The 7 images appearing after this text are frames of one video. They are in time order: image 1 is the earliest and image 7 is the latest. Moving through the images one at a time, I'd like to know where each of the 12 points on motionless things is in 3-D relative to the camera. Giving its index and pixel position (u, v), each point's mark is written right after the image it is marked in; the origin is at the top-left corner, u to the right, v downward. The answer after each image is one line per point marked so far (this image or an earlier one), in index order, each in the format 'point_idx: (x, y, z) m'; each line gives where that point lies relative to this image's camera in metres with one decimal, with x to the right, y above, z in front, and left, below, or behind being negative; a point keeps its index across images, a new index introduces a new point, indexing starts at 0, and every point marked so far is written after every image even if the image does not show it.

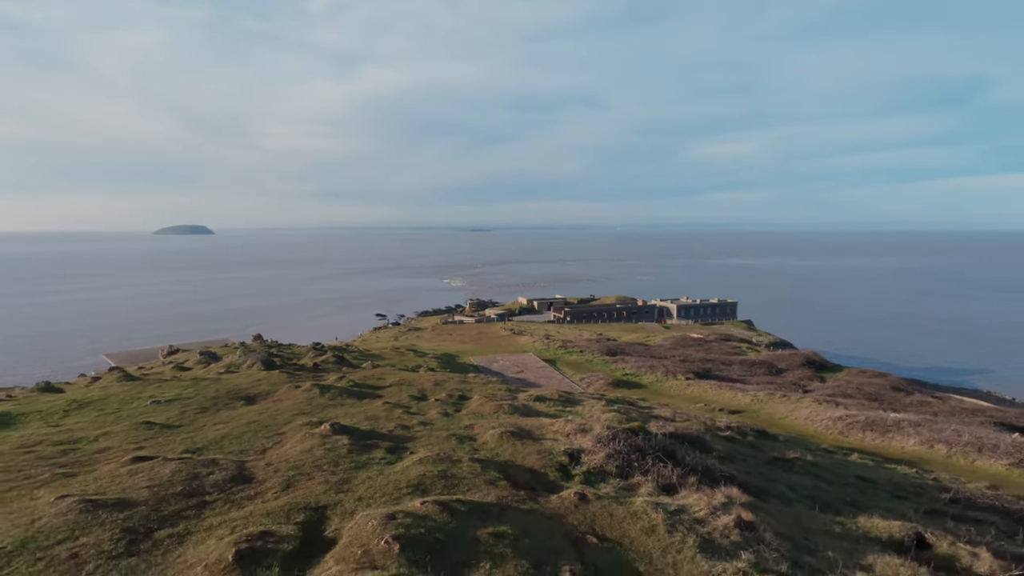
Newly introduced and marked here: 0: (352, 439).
0: (-3.0, -2.9, +9.8) m
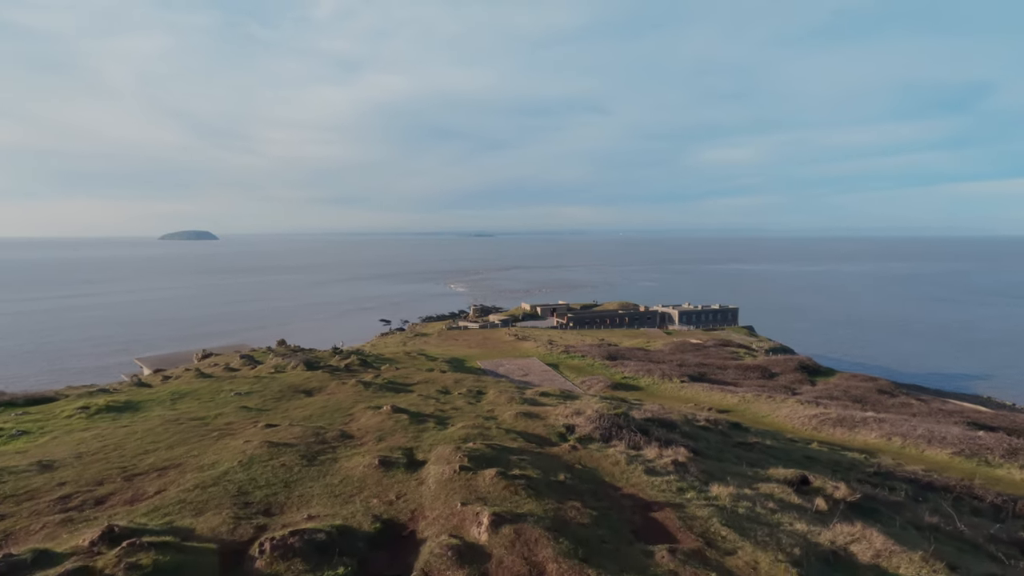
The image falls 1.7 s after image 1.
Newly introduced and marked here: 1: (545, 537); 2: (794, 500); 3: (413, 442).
0: (-2.7, -3.3, +13.4) m
1: (+0.4, -2.9, +6.3) m
2: (+5.0, -3.8, +9.3) m
3: (-2.0, -3.1, +10.4) m
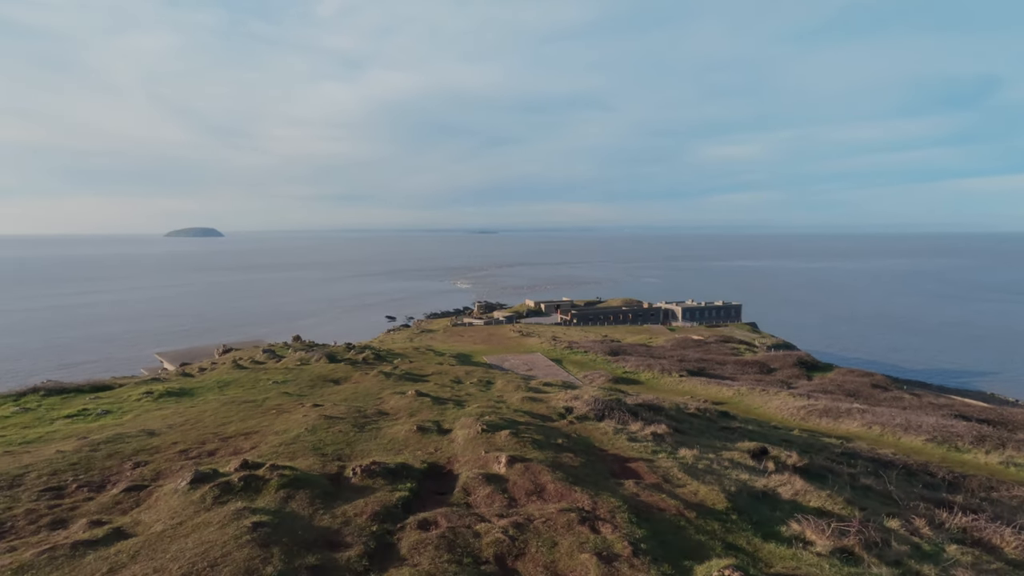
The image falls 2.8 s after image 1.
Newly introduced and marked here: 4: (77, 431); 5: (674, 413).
0: (-2.5, -3.4, +15.7) m
1: (+0.6, -3.0, +8.5) m
2: (+5.2, -3.9, +11.5) m
3: (-1.8, -3.2, +12.6) m
4: (-10.2, -3.4, +12.1) m
5: (+6.2, -4.7, +19.5) m
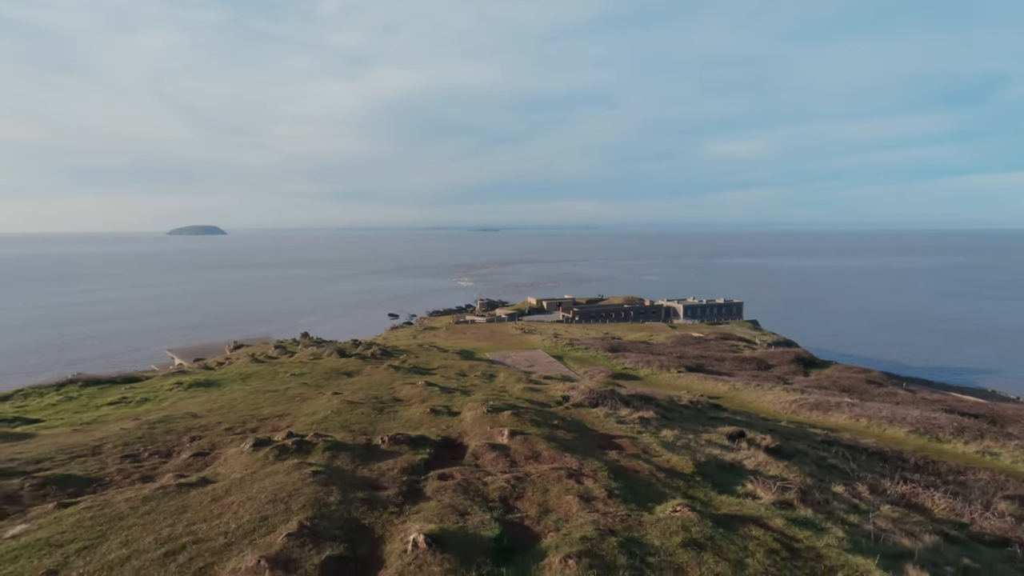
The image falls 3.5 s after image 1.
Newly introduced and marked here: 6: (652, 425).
0: (-2.4, -3.3, +17.2) m
1: (+0.6, -2.9, +10.0) m
2: (+5.2, -3.8, +13.0) m
3: (-1.8, -3.1, +14.1) m
4: (-10.1, -3.3, +13.6) m
5: (+6.2, -4.6, +20.9) m
6: (+3.6, -3.6, +13.4) m
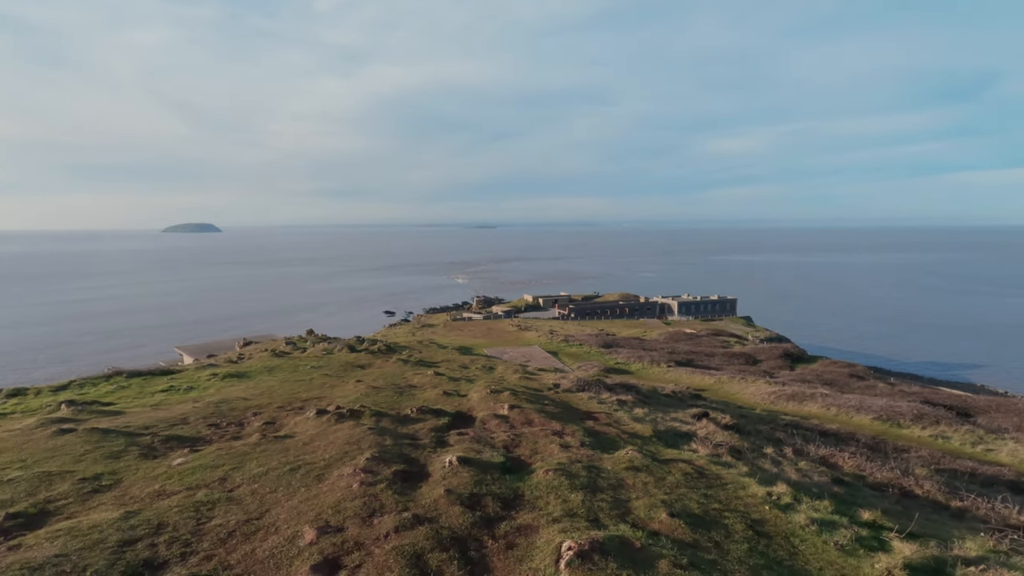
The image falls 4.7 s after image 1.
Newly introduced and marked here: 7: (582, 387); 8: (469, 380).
0: (-2.5, -3.4, +19.7) m
1: (+0.5, -3.1, +12.5) m
2: (+5.2, -3.9, +15.5) m
3: (-1.8, -3.2, +16.6) m
4: (-10.2, -3.4, +16.1) m
5: (+6.1, -4.7, +23.5) m
6: (+3.6, -3.6, +15.9) m
7: (+2.6, -3.7, +19.0) m
8: (-1.6, -3.4, +19.2) m
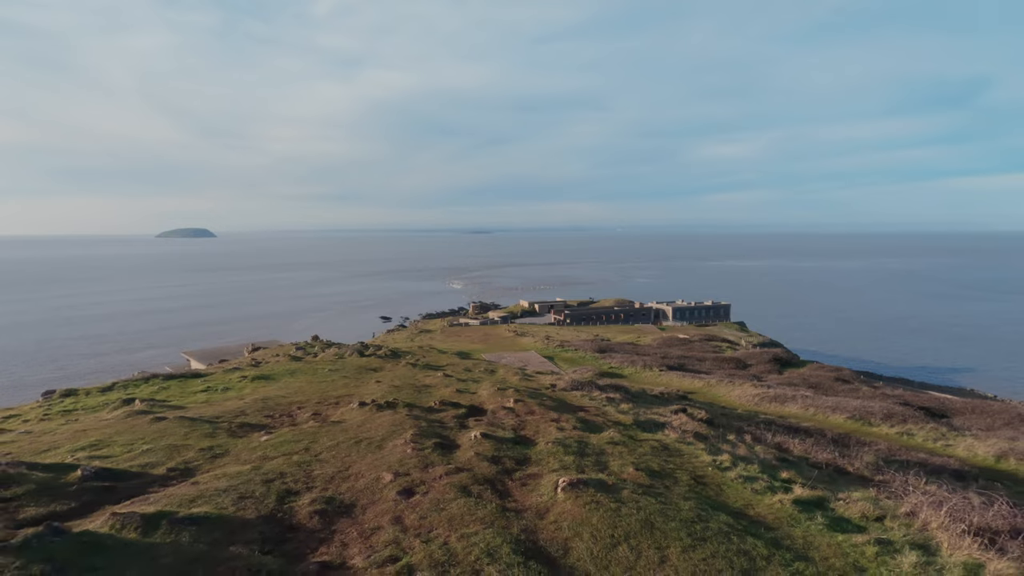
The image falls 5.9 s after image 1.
0: (-2.4, -3.9, +22.0) m
1: (+0.7, -3.4, +14.9) m
2: (+5.3, -4.3, +17.9) m
3: (-1.7, -3.7, +19.0) m
4: (-10.1, -3.9, +18.3) m
5: (+6.2, -5.2, +25.9) m
6: (+3.7, -4.1, +18.3) m
7: (+2.6, -4.1, +21.4) m
8: (-1.5, -3.9, +21.6) m
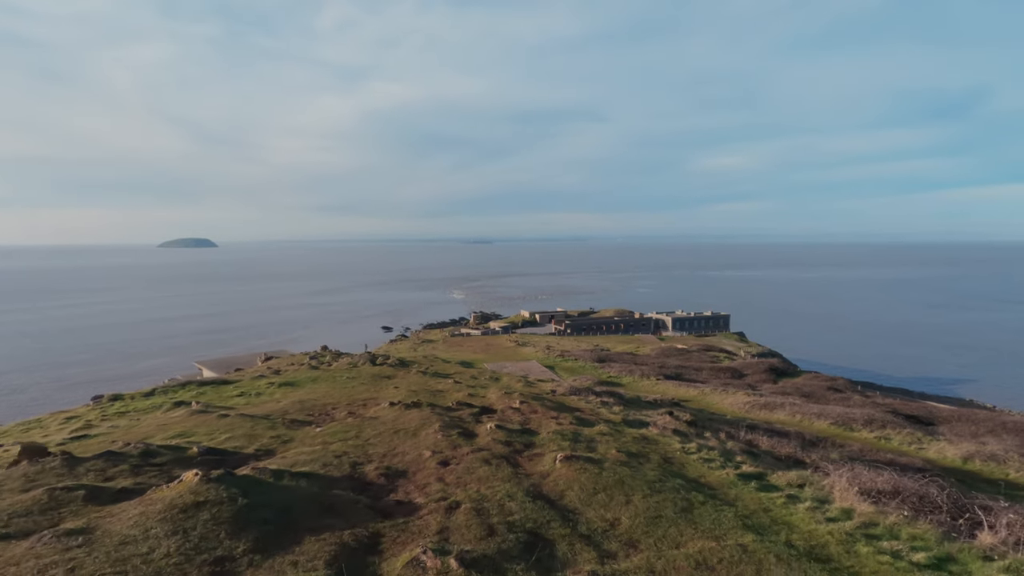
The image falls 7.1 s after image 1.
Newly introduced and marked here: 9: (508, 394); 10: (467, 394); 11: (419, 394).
0: (-2.2, -4.6, +24.3) m
1: (+0.9, -4.0, +17.1) m
2: (+5.5, -5.0, +20.2) m
3: (-1.5, -4.3, +21.2) m
4: (-9.9, -4.5, +20.6) m
5: (+6.3, -5.9, +28.1) m
6: (+3.9, -4.7, +20.6) m
7: (+2.8, -4.8, +23.7) m
8: (-1.3, -4.6, +23.8) m
9: (-0.2, -4.0, +19.1) m
10: (-1.8, -4.1, +19.5) m
11: (-3.6, -4.1, +19.9) m
